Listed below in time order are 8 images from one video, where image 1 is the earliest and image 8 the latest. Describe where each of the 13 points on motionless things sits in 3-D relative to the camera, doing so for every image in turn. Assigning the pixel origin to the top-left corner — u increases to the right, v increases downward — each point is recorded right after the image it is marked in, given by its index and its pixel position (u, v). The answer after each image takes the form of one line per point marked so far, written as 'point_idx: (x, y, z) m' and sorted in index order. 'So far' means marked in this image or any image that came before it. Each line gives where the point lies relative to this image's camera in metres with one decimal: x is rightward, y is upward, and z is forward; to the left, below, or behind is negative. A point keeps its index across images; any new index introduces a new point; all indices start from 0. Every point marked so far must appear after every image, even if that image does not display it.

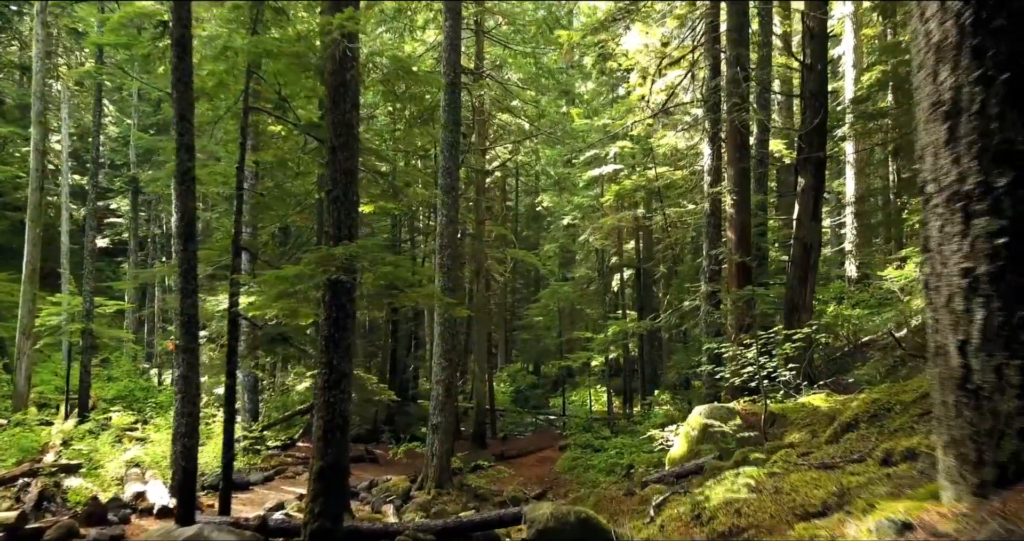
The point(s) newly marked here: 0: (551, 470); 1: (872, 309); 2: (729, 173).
0: (+0.8, -4.3, +15.7) m
1: (+6.9, -0.8, +14.1) m
2: (+3.3, +1.5, +11.0) m
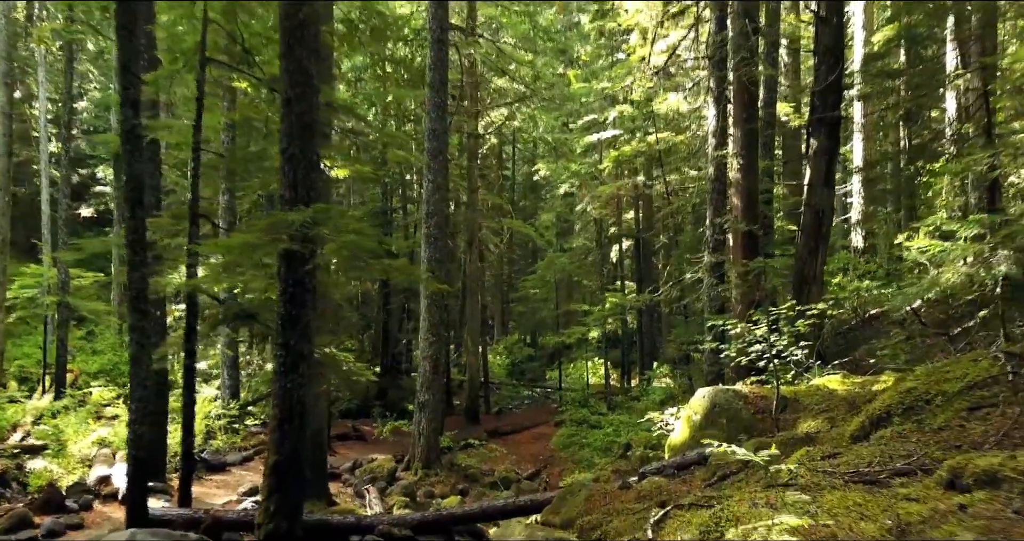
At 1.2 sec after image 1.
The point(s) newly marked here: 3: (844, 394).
0: (+0.7, -3.7, +15.1) m
1: (+6.8, -0.2, +13.4) m
2: (+3.1, +1.9, +10.2) m
3: (+2.8, -1.1, +6.2) m
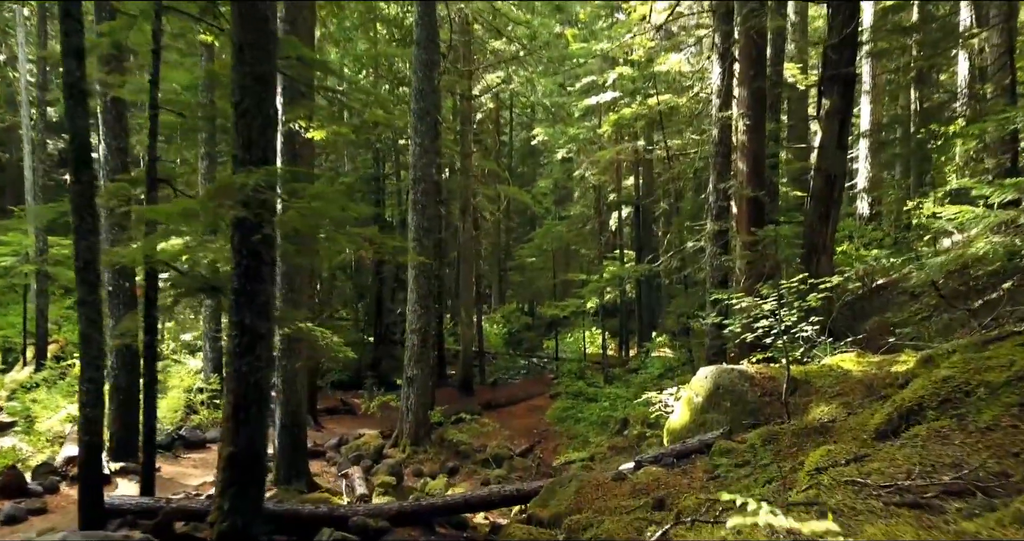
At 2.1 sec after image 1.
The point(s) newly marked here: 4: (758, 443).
0: (+0.6, -3.0, +14.7) m
1: (+6.7, +0.3, +12.8) m
2: (+3.0, +2.3, +9.5) m
3: (+2.7, -0.8, +5.7) m
4: (+1.6, -1.1, +4.9) m
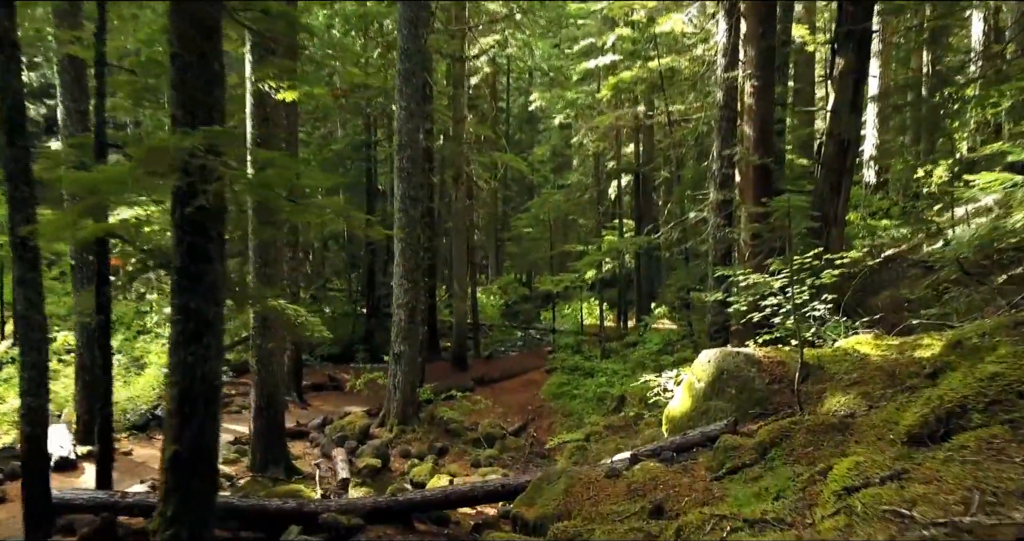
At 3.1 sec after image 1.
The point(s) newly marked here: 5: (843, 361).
0: (+0.4, -2.5, +14.2) m
1: (+6.5, +0.8, +12.3) m
2: (+2.9, +2.6, +8.9) m
3: (+2.6, -0.6, +5.1) m
4: (+1.5, -1.0, +4.3) m
5: (+2.4, -0.7, +5.4) m
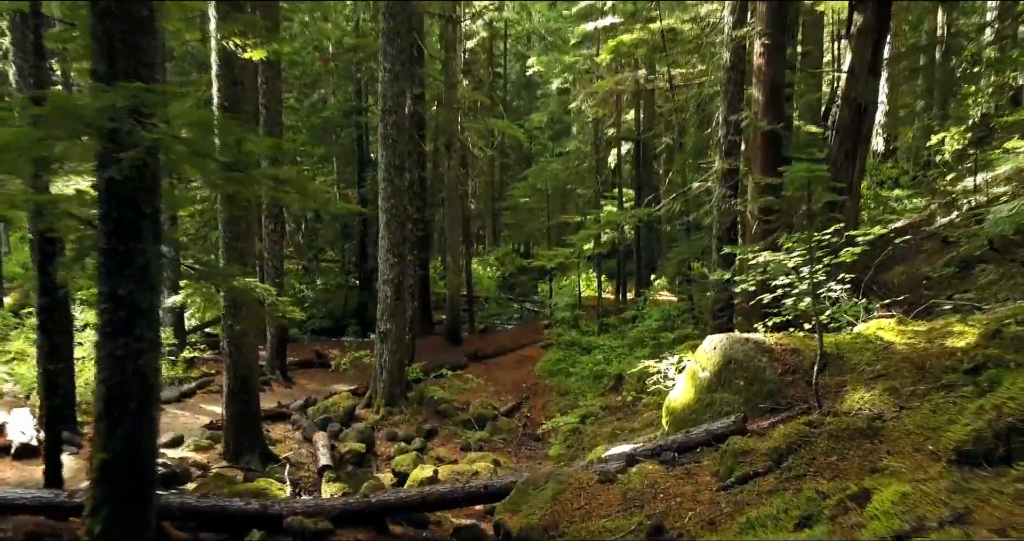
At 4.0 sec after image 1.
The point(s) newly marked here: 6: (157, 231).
0: (+0.3, -2.0, +13.7) m
1: (+6.4, +1.2, +11.6) m
2: (+2.8, +2.9, +8.2) m
3: (+2.5, -0.5, +4.6) m
4: (+1.4, -0.9, +3.8) m
5: (+2.3, -0.5, +4.9) m
6: (-1.8, +0.2, +3.8) m
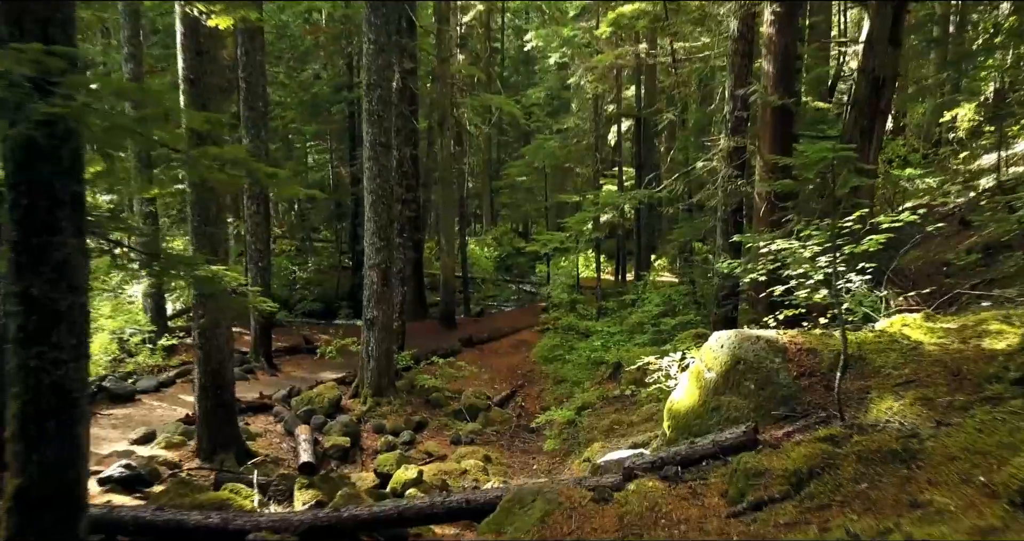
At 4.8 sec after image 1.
0: (+0.2, -1.6, +13.3) m
1: (+6.3, +1.5, +11.1) m
2: (+2.7, +3.1, +7.6) m
3: (+2.4, -0.5, +4.1) m
4: (+1.3, -0.9, +3.3) m
5: (+2.2, -0.5, +4.4) m
6: (-1.9, +0.2, +3.3) m
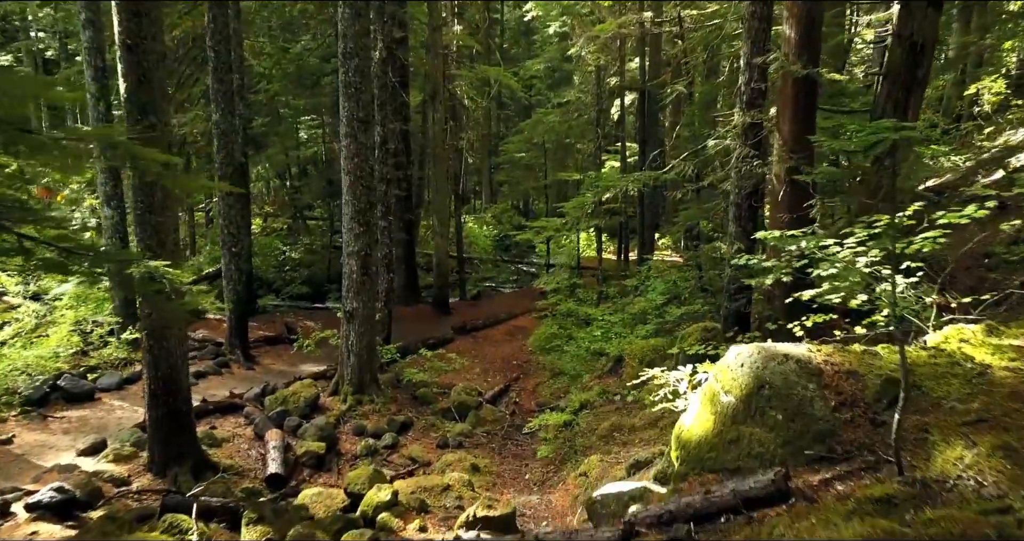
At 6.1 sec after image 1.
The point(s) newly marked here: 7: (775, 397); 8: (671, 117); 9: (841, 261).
0: (+0.2, -1.4, +12.5) m
1: (+6.2, +1.7, +10.2) m
2: (+2.6, +3.1, +6.7) m
3: (+2.3, -0.5, +3.3) m
4: (+1.2, -1.0, +2.5) m
5: (+2.1, -0.5, +3.6) m
6: (-2.0, +0.2, +2.4) m
7: (+1.3, -0.6, +3.7) m
8: (+3.8, +3.6, +17.3) m
9: (+1.9, +0.1, +4.3) m
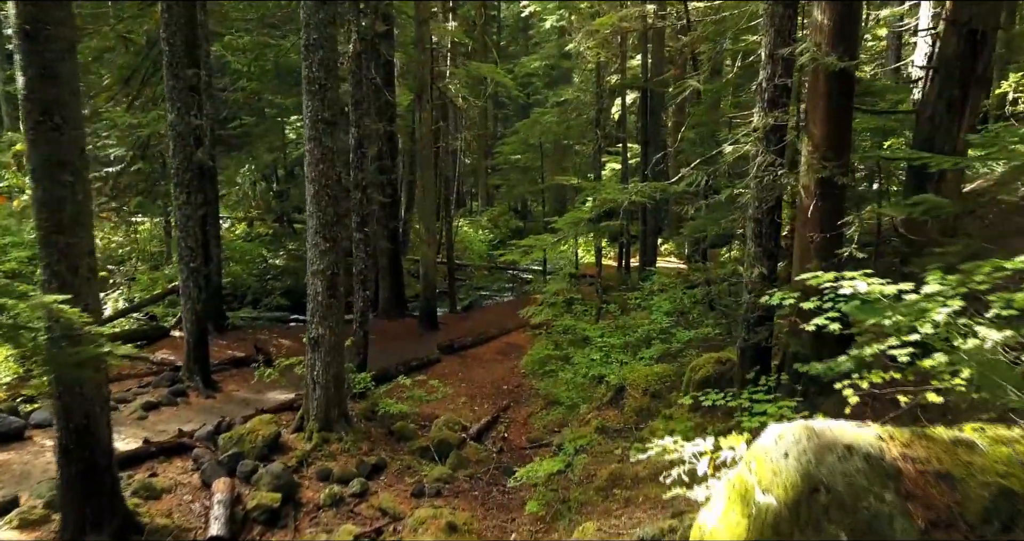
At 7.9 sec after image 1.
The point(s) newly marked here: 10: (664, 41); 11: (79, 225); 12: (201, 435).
0: (0.0, -1.6, +11.5) m
1: (+6.1, +1.5, +9.2) m
2: (+2.4, +2.9, +5.6) m
3: (+2.1, -0.8, +2.2) m
4: (+1.1, -1.2, +1.5) m
5: (+2.0, -0.7, +2.5) m
6: (-2.2, -0.1, +1.4) m
7: (+1.2, -0.9, +2.7) m
8: (+3.6, +3.4, +16.3) m
9: (+1.8, -0.2, +3.2) m
10: (+3.2, +4.8, +15.5) m
11: (-3.1, +0.3, +5.2) m
12: (-3.4, -1.8, +8.1) m
